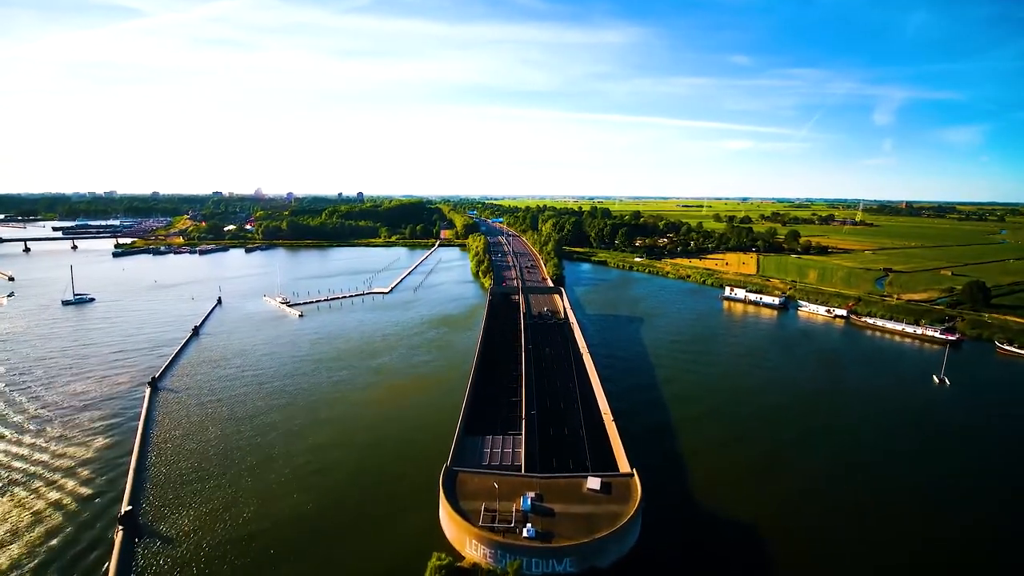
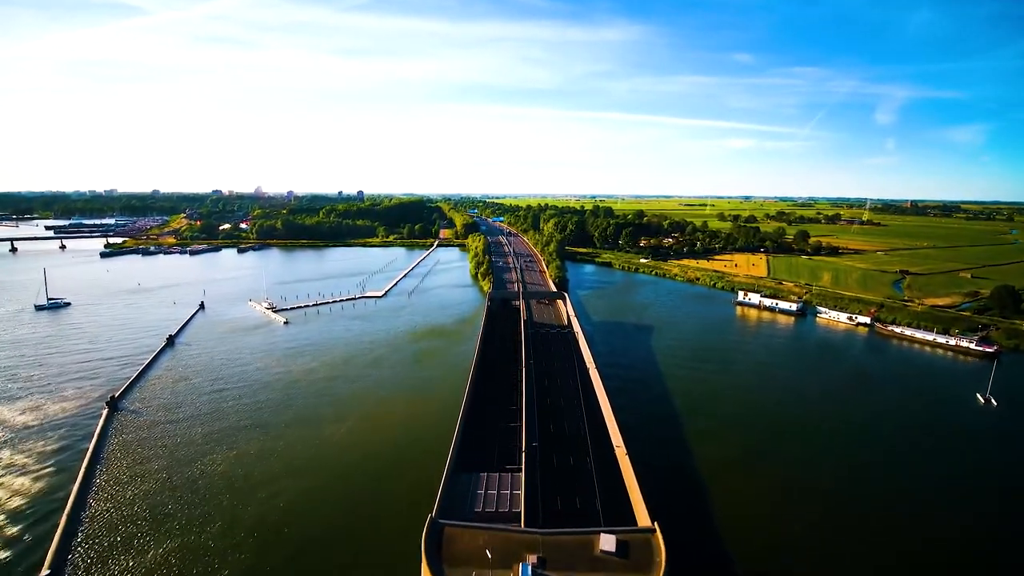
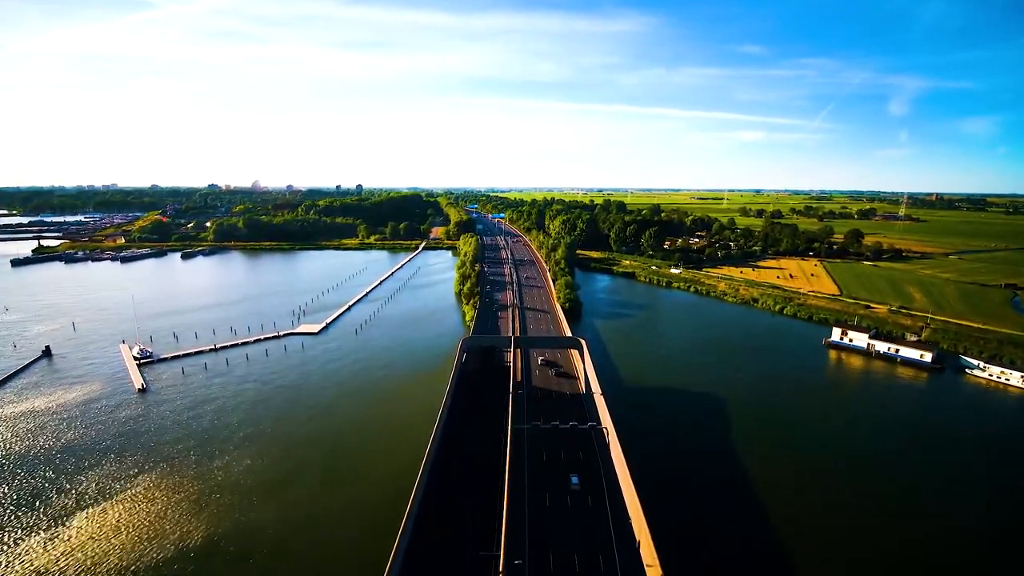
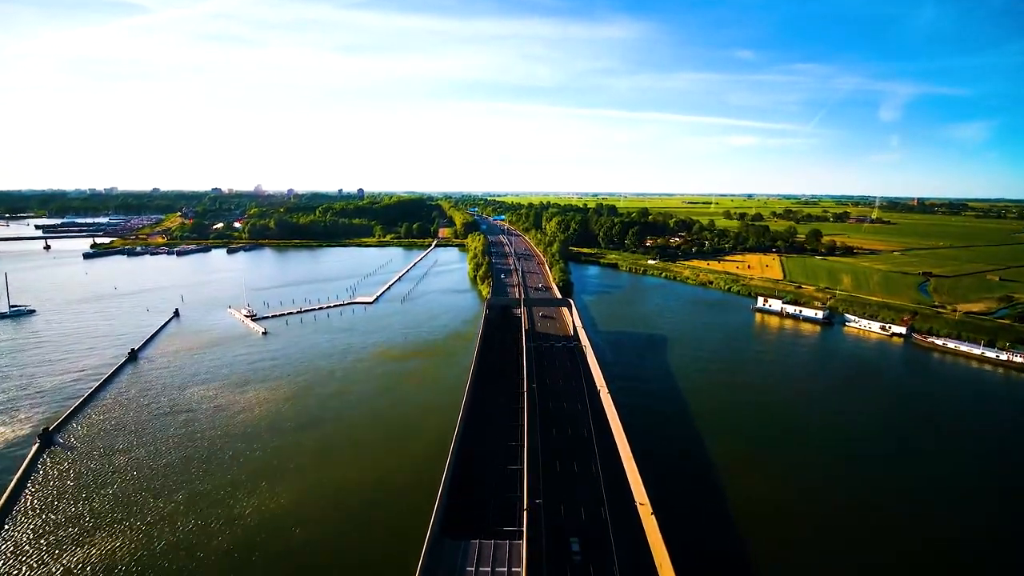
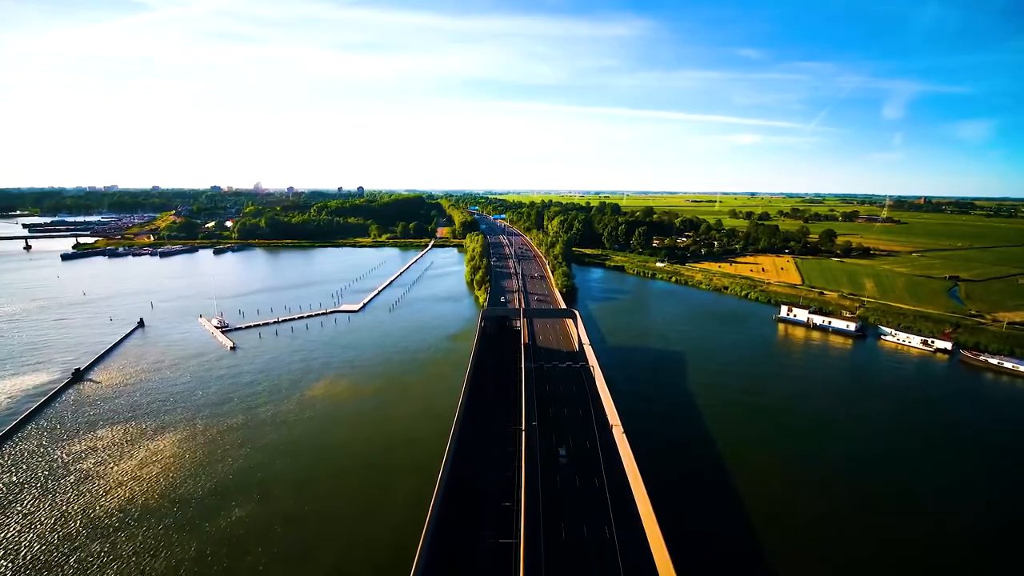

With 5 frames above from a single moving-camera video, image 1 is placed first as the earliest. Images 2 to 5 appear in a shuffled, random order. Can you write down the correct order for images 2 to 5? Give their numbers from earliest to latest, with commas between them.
2, 4, 5, 3
